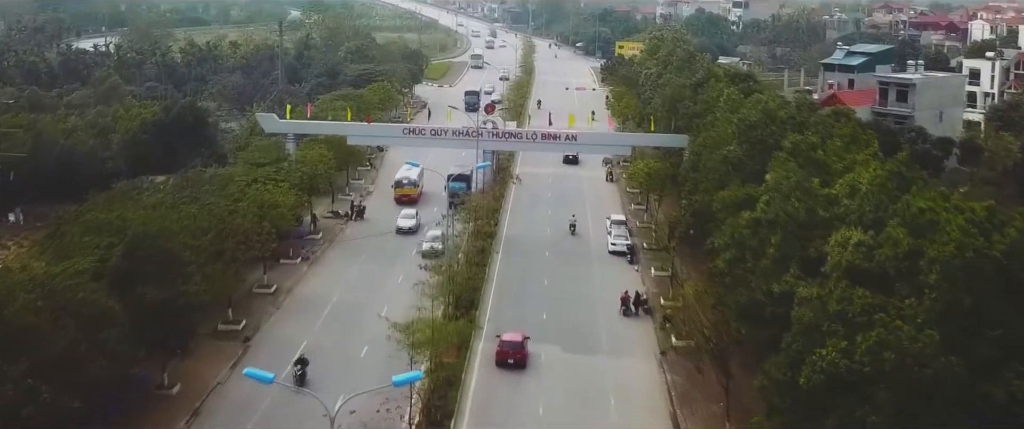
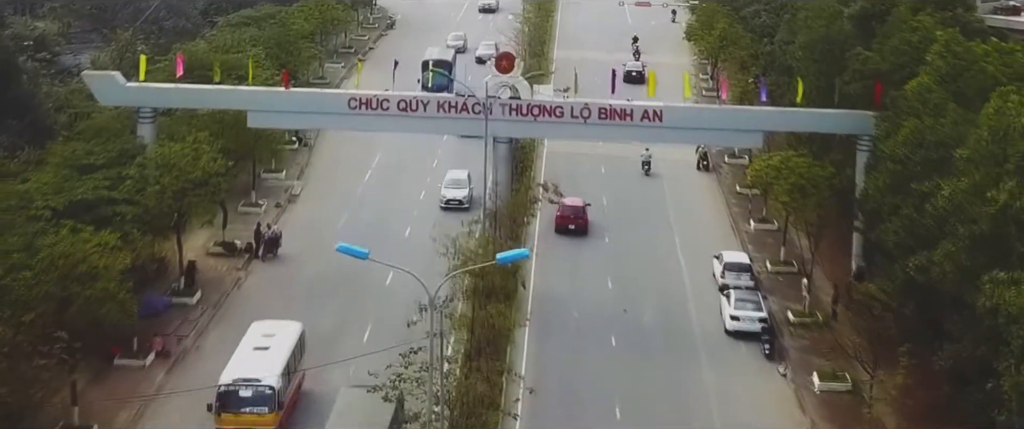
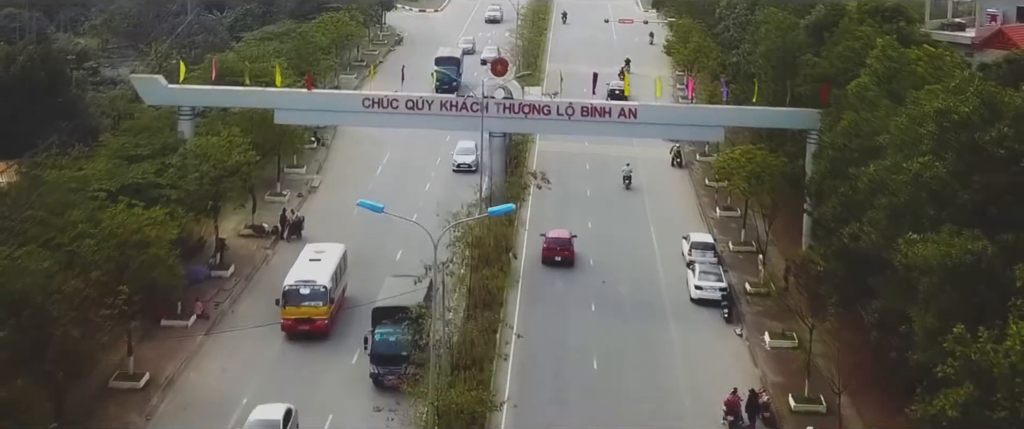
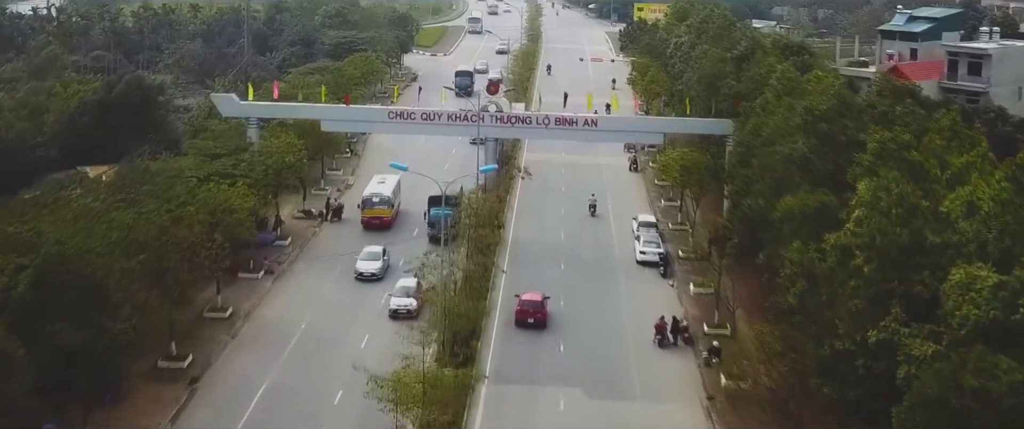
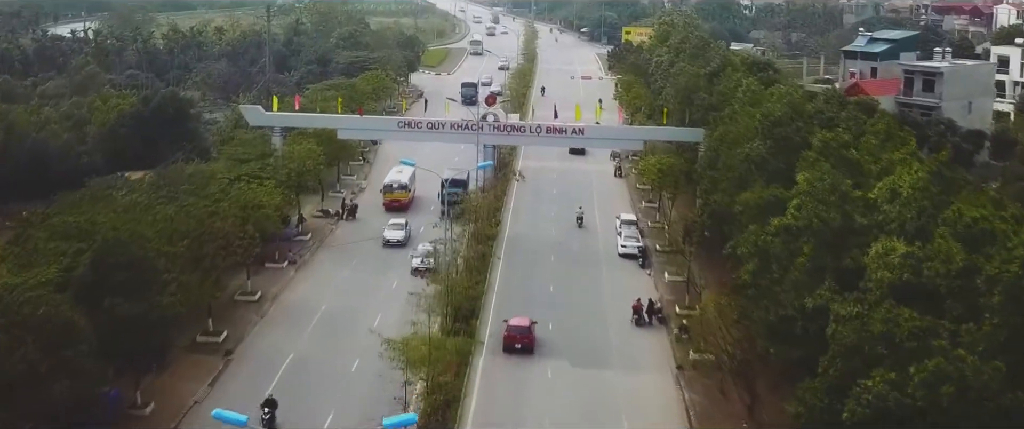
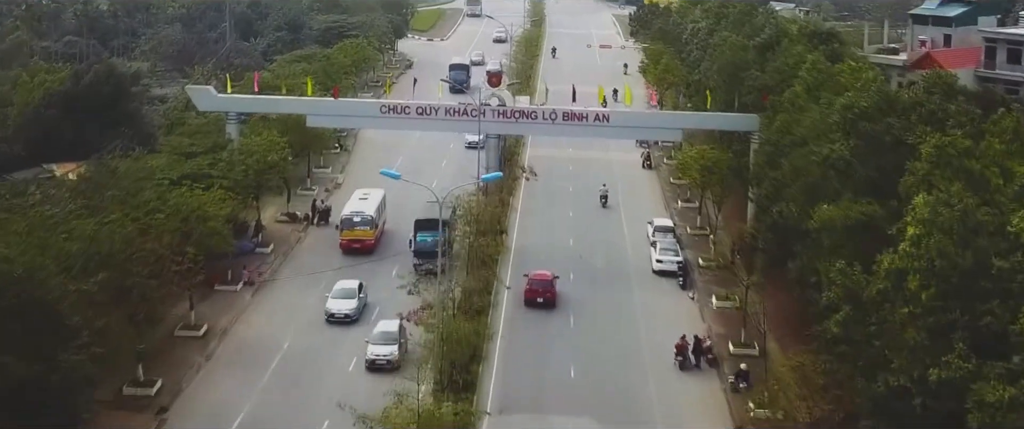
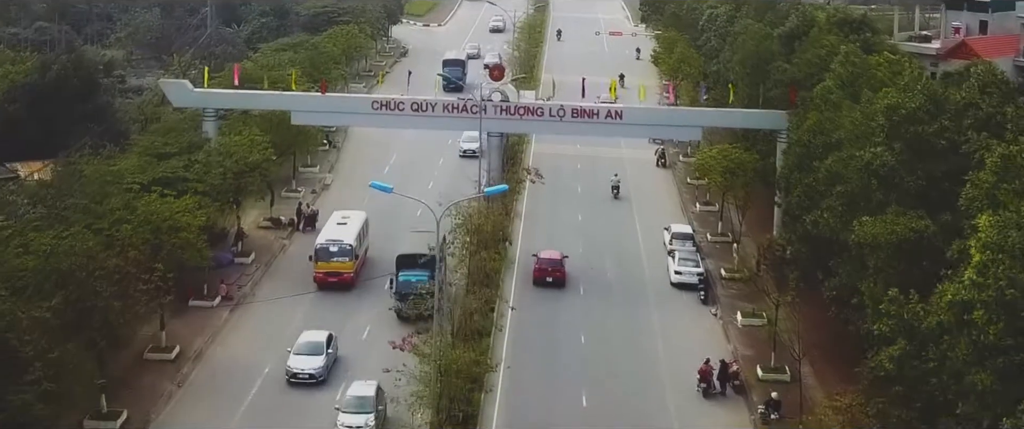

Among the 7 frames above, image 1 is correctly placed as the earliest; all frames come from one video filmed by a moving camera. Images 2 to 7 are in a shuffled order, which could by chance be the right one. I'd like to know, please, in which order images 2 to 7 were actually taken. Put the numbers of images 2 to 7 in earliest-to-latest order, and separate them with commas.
5, 4, 6, 7, 3, 2
